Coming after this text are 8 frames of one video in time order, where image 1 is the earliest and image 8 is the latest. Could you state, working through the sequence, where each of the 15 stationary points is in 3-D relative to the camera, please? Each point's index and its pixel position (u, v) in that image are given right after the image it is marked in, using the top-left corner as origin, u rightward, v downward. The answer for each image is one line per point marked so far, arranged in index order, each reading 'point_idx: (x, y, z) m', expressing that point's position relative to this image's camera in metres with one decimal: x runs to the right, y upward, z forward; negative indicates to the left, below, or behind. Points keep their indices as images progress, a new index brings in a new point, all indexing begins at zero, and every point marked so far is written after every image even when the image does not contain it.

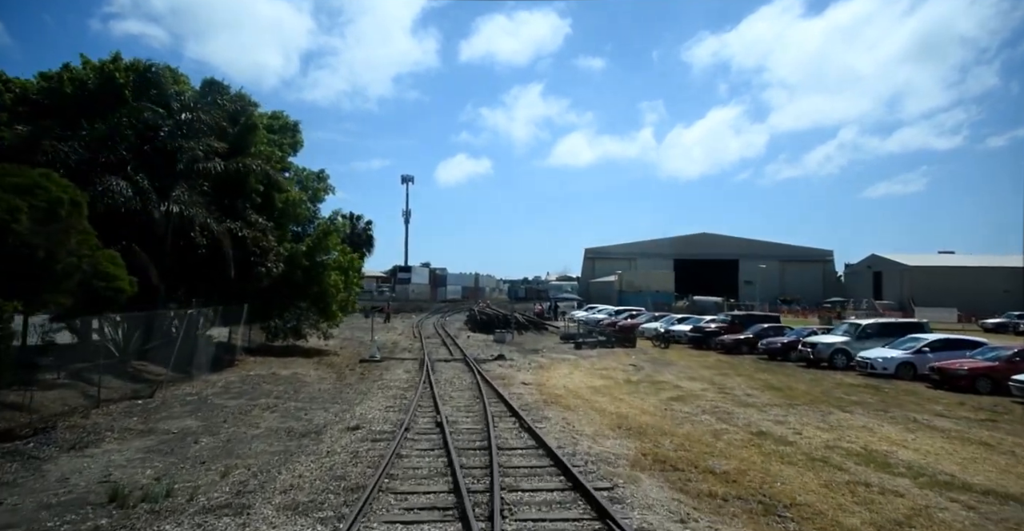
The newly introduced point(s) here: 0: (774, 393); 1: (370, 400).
0: (+6.6, -3.2, +17.3) m
1: (-3.3, -3.2, +15.9) m
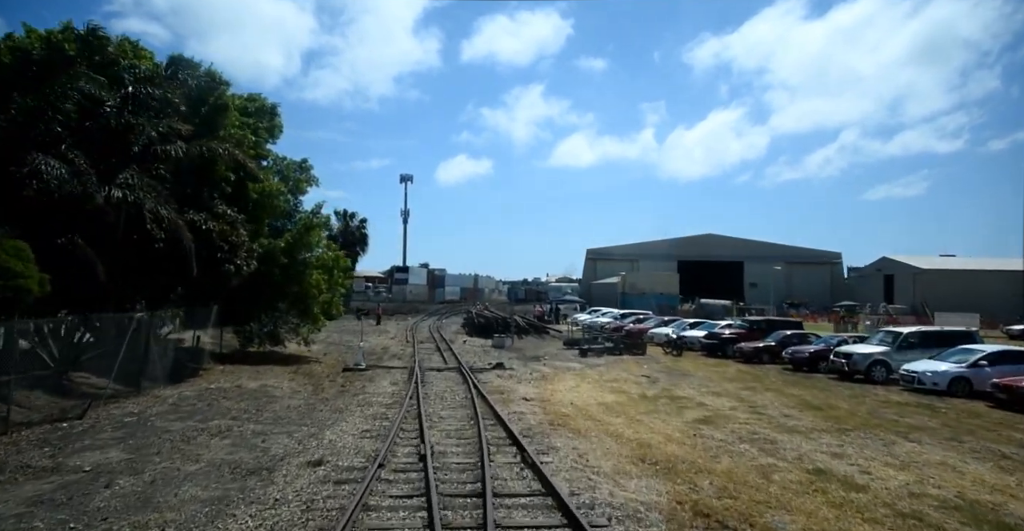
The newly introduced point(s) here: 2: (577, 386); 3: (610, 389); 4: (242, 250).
0: (+6.6, -3.2, +14.9) m
1: (-3.3, -3.1, +13.6) m
2: (+1.9, -3.5, +19.5) m
3: (+2.7, -3.4, +18.6) m
4: (-7.6, +0.4, +19.3) m
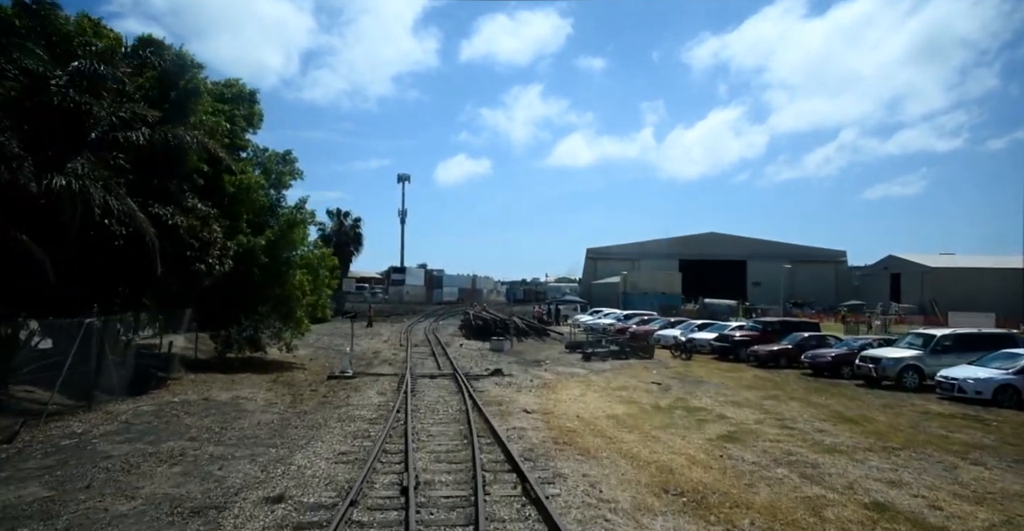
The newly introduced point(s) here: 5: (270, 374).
0: (+6.6, -3.2, +13.3) m
1: (-3.3, -3.1, +11.9) m
2: (+1.8, -3.4, +17.9) m
3: (+2.7, -3.3, +17.0) m
4: (-7.7, +0.4, +17.6) m
5: (-7.0, -3.1, +19.6) m
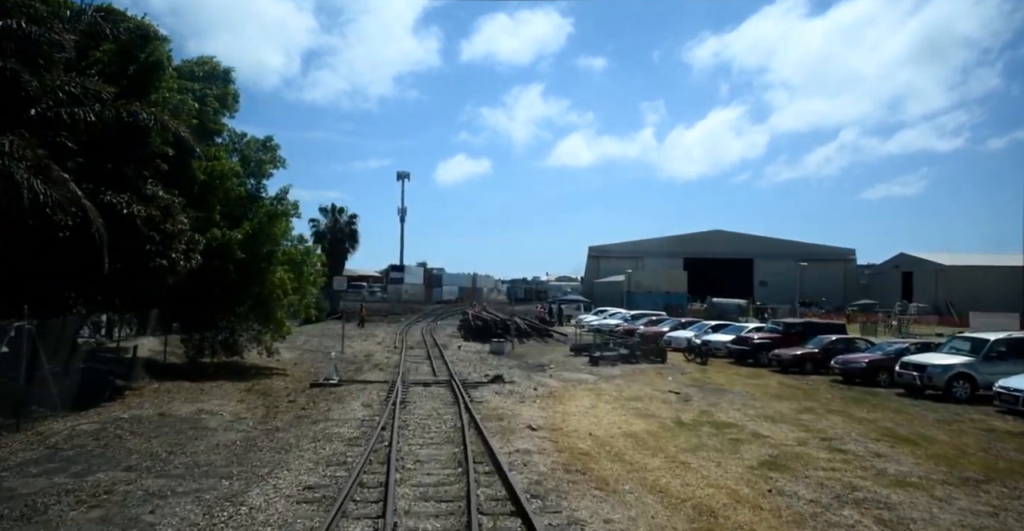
0: (+6.7, -3.1, +11.3) m
1: (-3.3, -3.0, +9.9) m
2: (+1.9, -3.3, +15.9) m
3: (+2.7, -3.2, +15.0) m
4: (-7.6, +0.5, +15.7) m
5: (-6.9, -3.0, +17.7) m
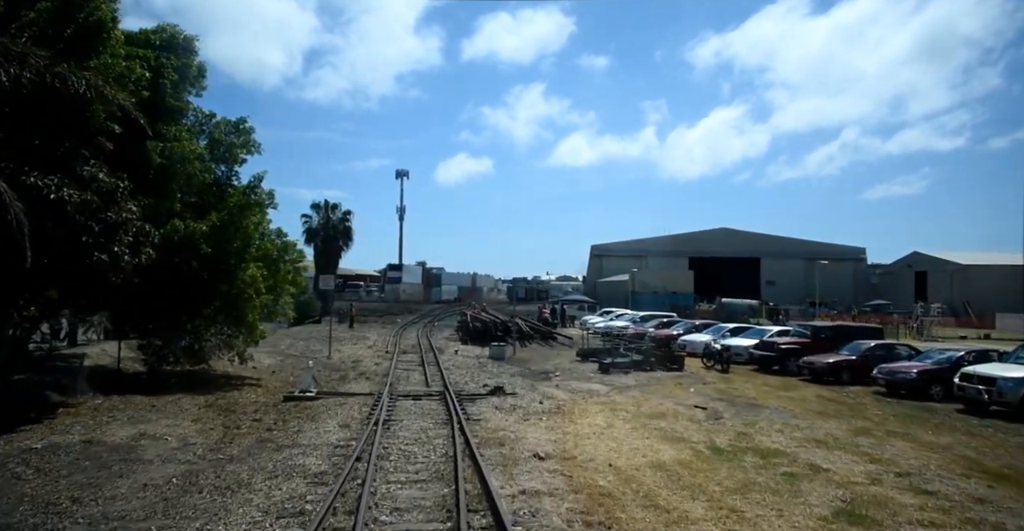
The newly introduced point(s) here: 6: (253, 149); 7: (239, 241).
0: (+6.7, -3.0, +9.0) m
1: (-3.2, -2.9, +7.6) m
2: (+1.9, -3.2, +13.6) m
3: (+2.8, -3.2, +12.7) m
4: (-7.6, +0.6, +13.4) m
5: (-6.9, -2.9, +15.4) m
6: (-7.4, +3.3, +19.6) m
7: (-7.0, +0.7, +17.5) m
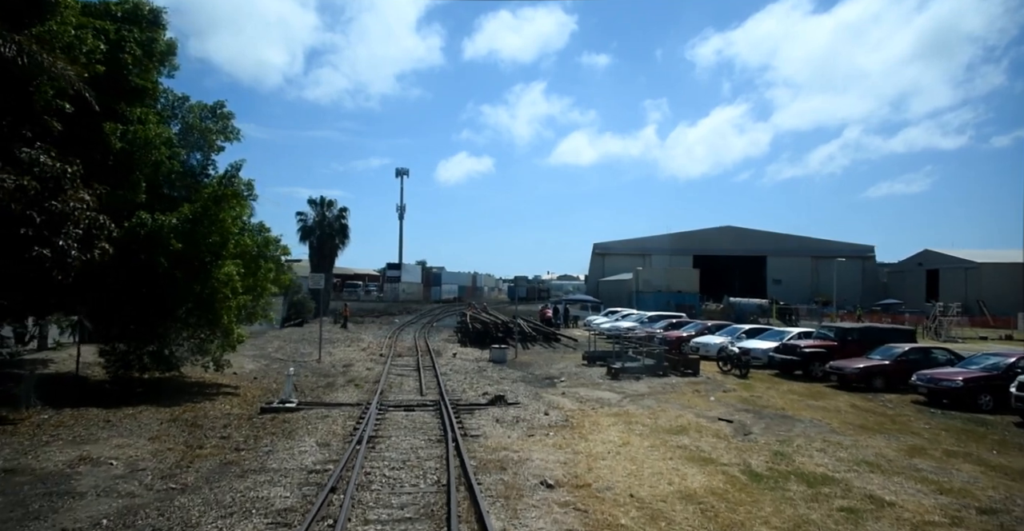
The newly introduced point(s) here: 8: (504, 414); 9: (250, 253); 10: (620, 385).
0: (+6.8, -2.9, +7.4) m
1: (-3.2, -2.8, +6.0) m
2: (+2.0, -3.2, +12.0) m
3: (+2.8, -3.1, +11.1) m
4: (-7.5, +0.7, +11.7) m
5: (-6.8, -2.9, +13.8) m
6: (-7.4, +3.4, +18.0) m
7: (-6.9, +0.7, +15.9) m
8: (-0.2, -3.3, +15.1) m
9: (-6.7, +0.3, +17.6) m
10: (+3.1, -3.4, +19.4) m
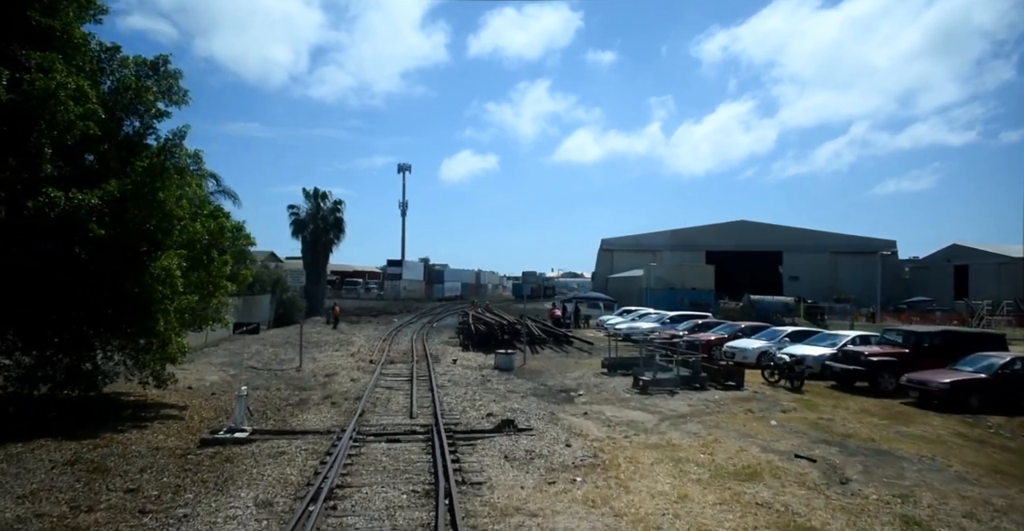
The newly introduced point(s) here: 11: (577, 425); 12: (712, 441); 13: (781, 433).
0: (+6.9, -2.8, +4.0) m
1: (-3.0, -2.7, +2.7) m
2: (+2.2, -3.0, +8.6) m
3: (+3.0, -2.9, +7.7) m
4: (-7.3, +0.9, +8.4) m
5: (-6.6, -2.7, +10.5) m
6: (-7.2, +3.6, +14.7) m
7: (-6.7, +0.9, +12.6) m
8: (0.0, -3.1, +11.8) m
9: (-6.5, +0.5, +14.3) m
10: (+3.3, -3.2, +16.1) m
11: (+1.3, -3.2, +13.9) m
12: (+3.5, -3.0, +12.0) m
13: (+4.9, -3.0, +12.4) m
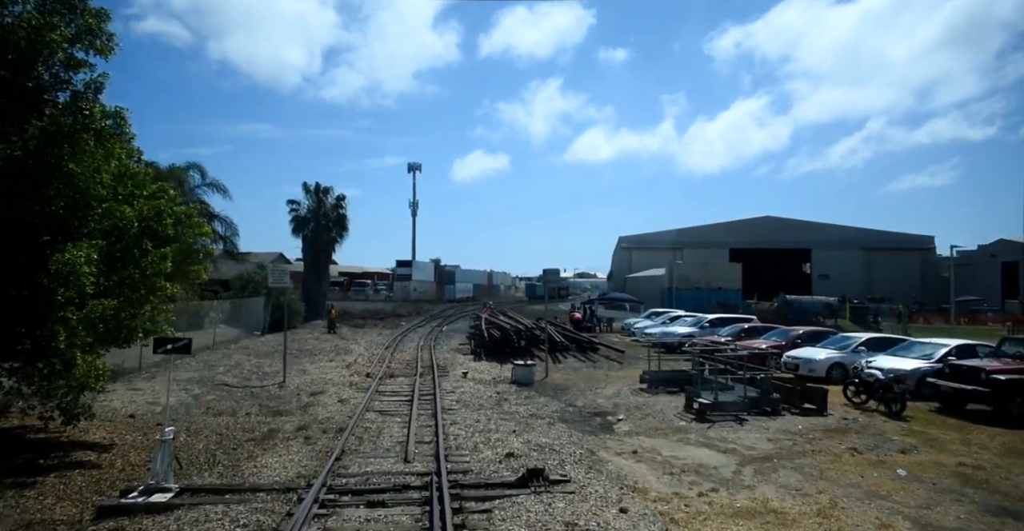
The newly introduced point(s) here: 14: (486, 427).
0: (+7.2, -2.6, +0.3) m
1: (-2.8, -2.6, -0.8) m
2: (+2.5, -2.9, +5.0) m
3: (+3.3, -2.8, +4.1) m
4: (-7.0, +0.9, +5.0) m
5: (-6.2, -2.6, +7.0) m
6: (-6.7, +3.7, +11.2) m
7: (-6.3, +1.0, +9.1) m
8: (+0.4, -3.0, +8.2) m
9: (-6.1, +0.6, +10.8) m
10: (+3.8, -3.1, +12.4) m
11: (+1.7, -3.1, +10.3) m
12: (+3.9, -2.9, +8.4) m
13: (+5.3, -2.9, +8.8) m
14: (-0.5, -3.2, +13.6) m
